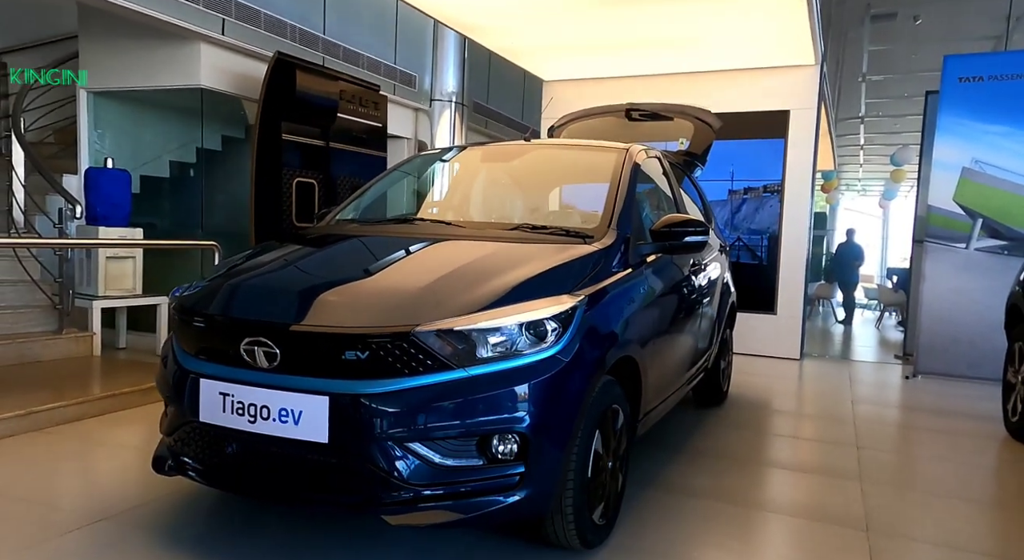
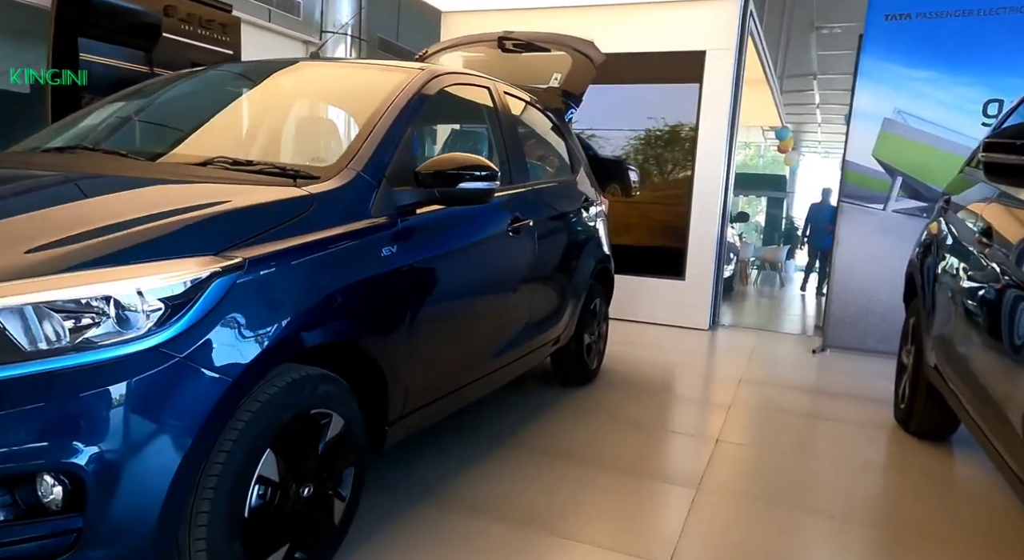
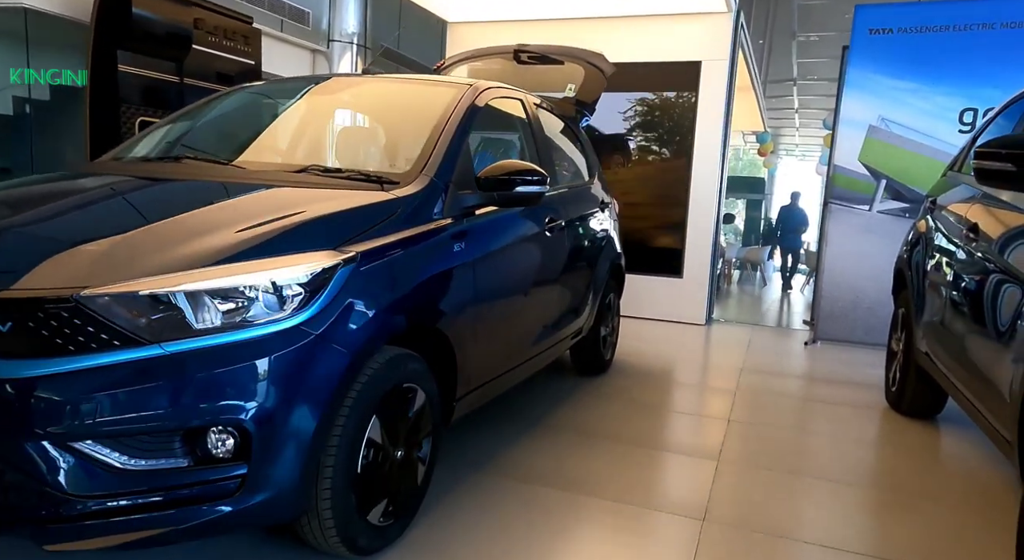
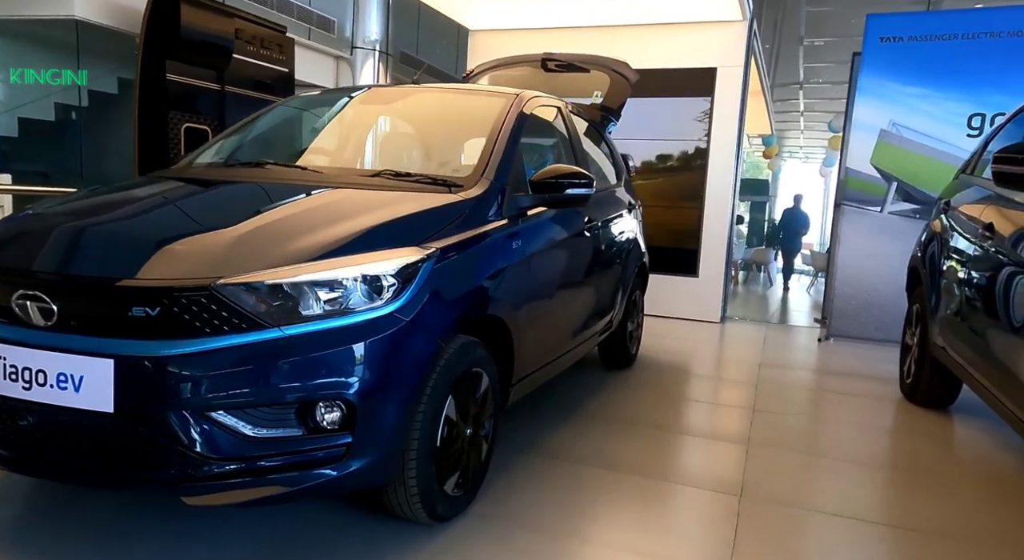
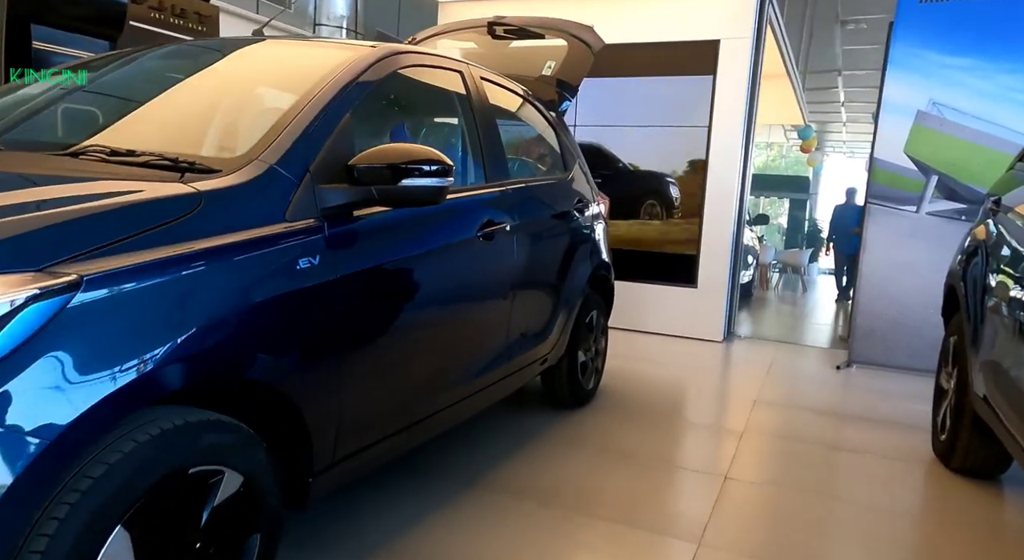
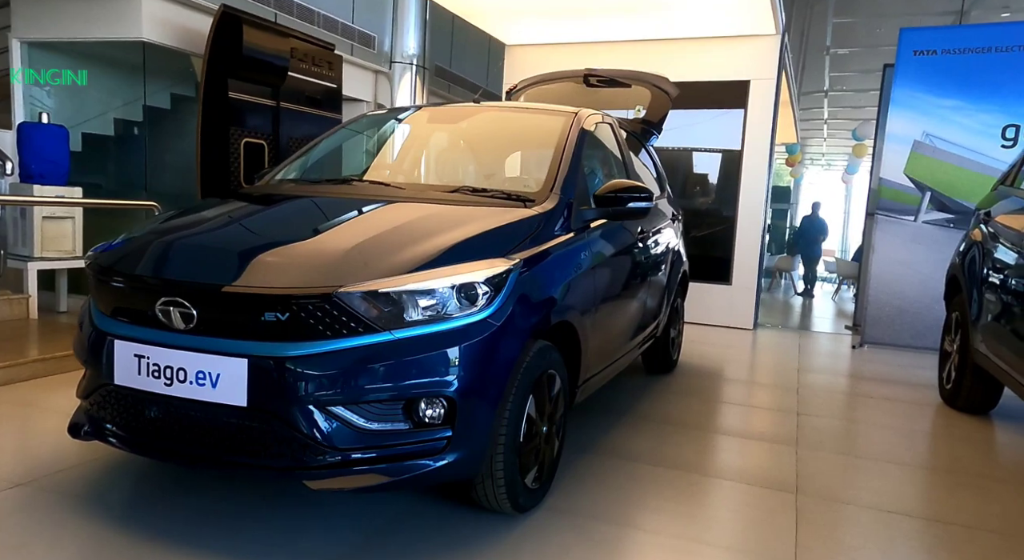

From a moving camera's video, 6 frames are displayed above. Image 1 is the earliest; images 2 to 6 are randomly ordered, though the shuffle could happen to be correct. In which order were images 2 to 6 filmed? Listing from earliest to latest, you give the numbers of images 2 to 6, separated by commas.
6, 4, 3, 2, 5
